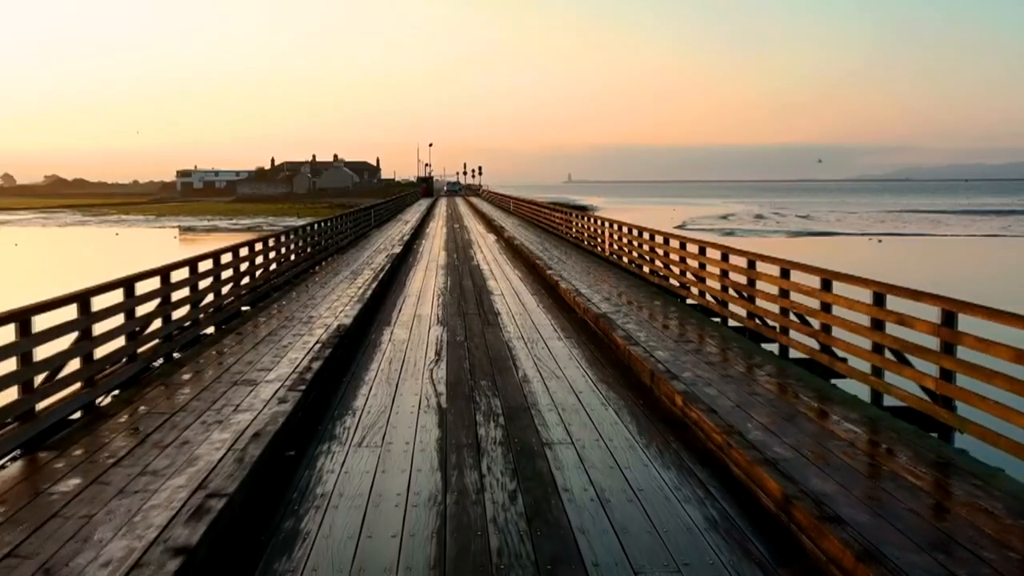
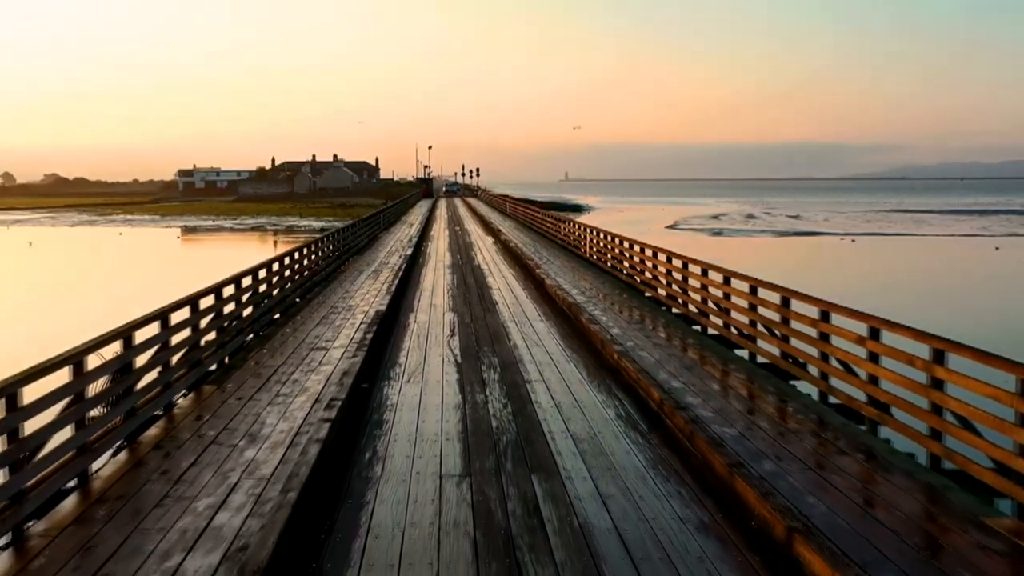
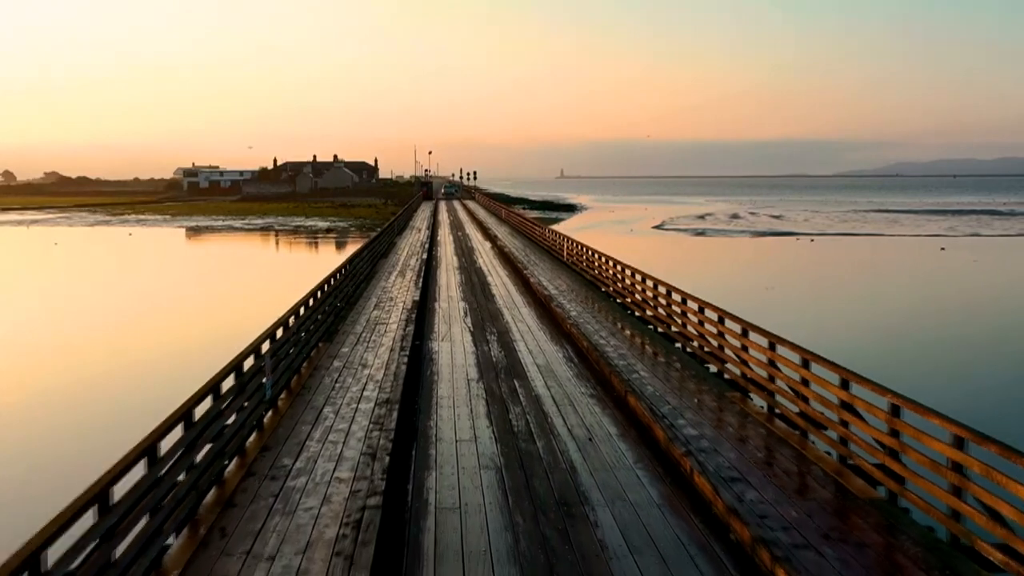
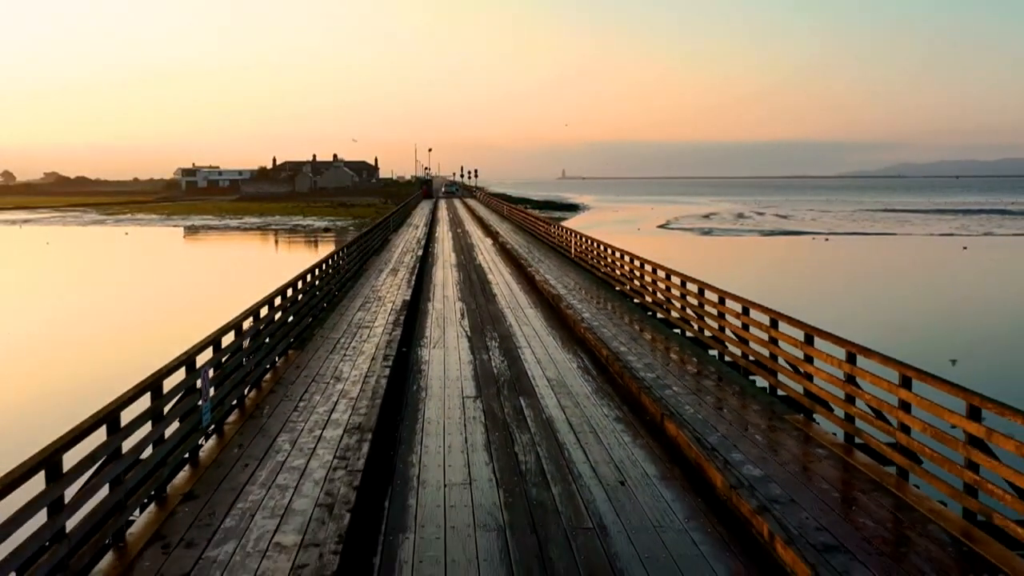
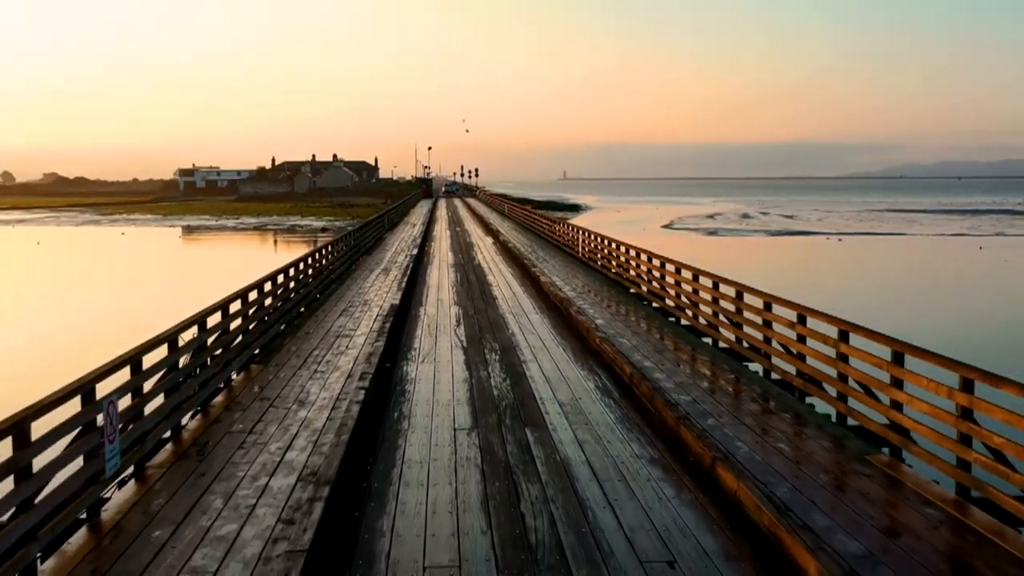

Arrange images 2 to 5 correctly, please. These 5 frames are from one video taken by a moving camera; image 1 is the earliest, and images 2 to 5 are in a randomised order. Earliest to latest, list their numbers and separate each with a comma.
2, 5, 4, 3
